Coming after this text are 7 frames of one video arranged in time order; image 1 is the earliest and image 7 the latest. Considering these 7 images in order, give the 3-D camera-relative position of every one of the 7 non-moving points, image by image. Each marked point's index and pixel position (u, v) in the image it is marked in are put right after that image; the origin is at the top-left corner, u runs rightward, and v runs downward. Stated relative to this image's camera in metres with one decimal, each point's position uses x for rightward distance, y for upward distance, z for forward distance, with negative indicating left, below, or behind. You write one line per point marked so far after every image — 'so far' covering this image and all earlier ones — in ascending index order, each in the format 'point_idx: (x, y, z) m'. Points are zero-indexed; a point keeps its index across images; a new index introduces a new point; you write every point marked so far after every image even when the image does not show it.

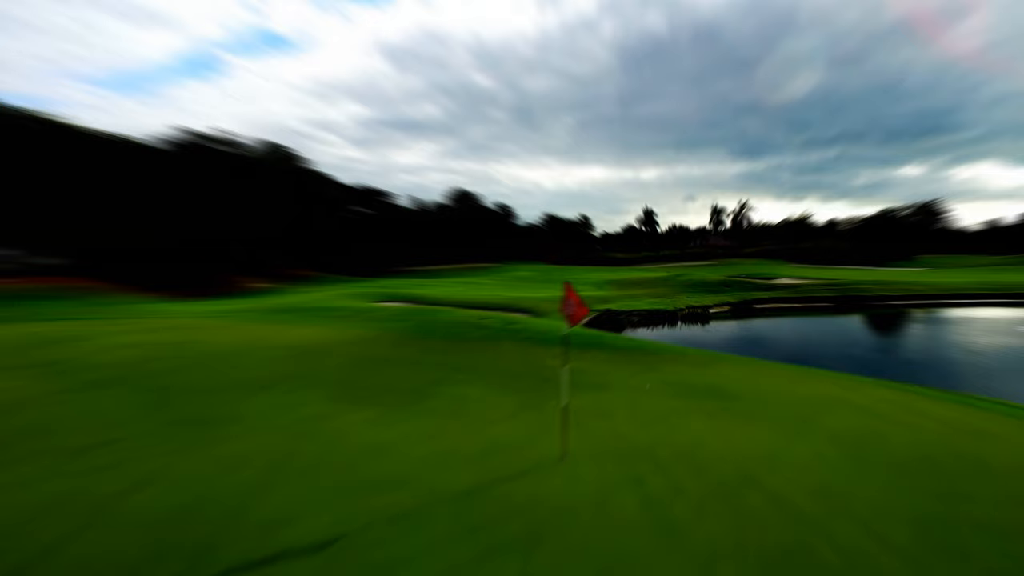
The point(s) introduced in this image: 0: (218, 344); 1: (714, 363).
0: (-8.0, -1.6, +17.6) m
1: (+5.1, -1.9, +16.4) m
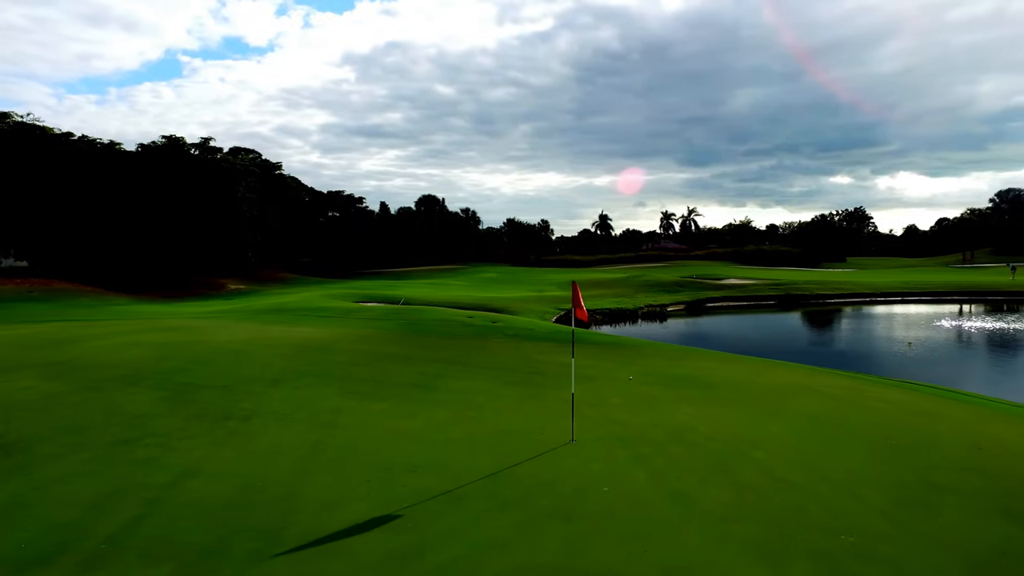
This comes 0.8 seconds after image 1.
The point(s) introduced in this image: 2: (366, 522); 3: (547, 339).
0: (-8.3, -1.6, +18.0) m
1: (+4.8, -1.9, +17.7) m
2: (-1.6, -2.5, +7.0) m
3: (+1.1, -1.5, +19.5) m
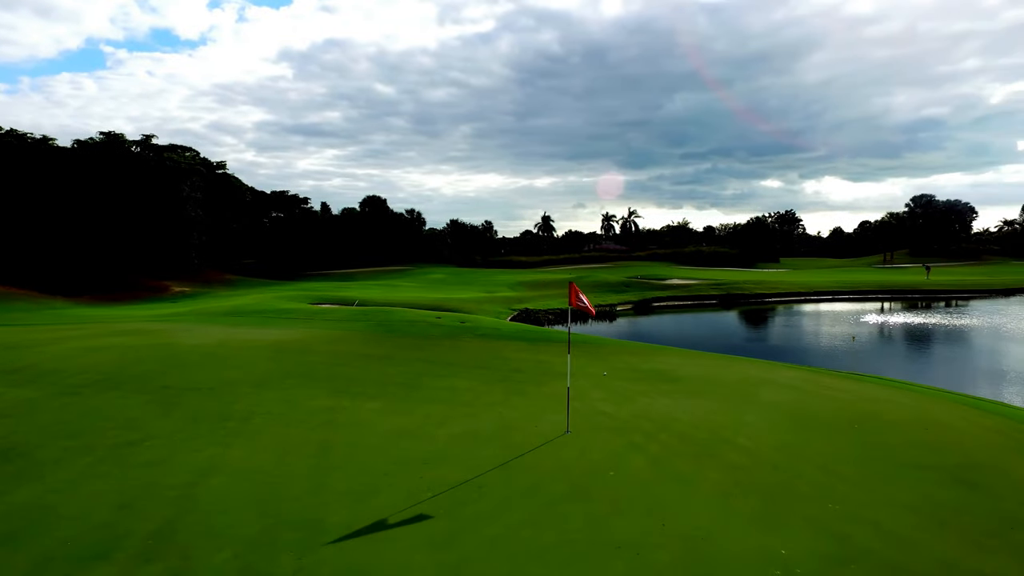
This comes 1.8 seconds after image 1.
0: (-9.0, -1.7, +17.8) m
1: (+4.1, -1.9, +18.7) m
2: (-1.3, -2.5, +7.4) m
3: (+0.1, -1.5, +20.1) m
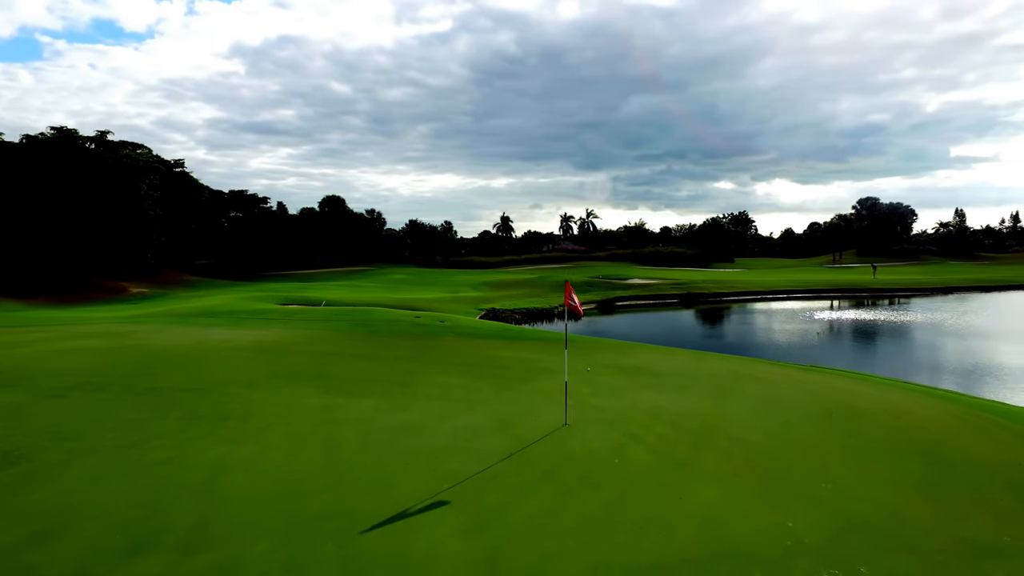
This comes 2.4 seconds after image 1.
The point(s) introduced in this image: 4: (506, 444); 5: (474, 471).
0: (-9.5, -1.7, +17.5) m
1: (+3.5, -1.8, +19.3) m
2: (-1.0, -2.5, +7.7) m
3: (-0.5, -1.5, +20.5) m
4: (-0.1, -2.4, +10.0) m
5: (-0.5, -2.4, +8.6) m
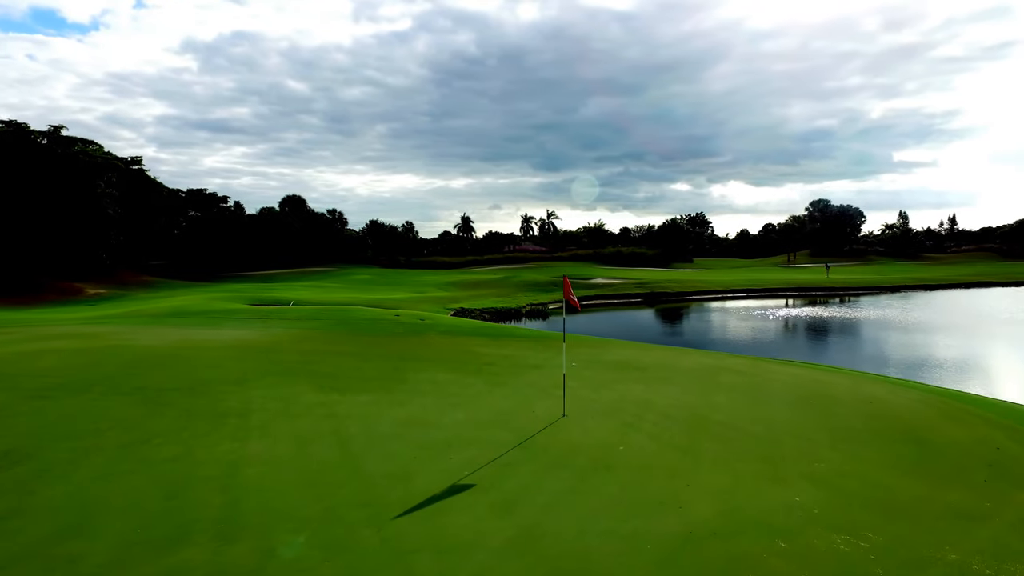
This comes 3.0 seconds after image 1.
0: (-9.9, -1.7, +17.2) m
1: (+3.0, -1.8, +19.9) m
2: (-0.8, -2.4, +8.0) m
3: (-1.1, -1.5, +20.8) m
4: (0.0, -2.3, +10.3) m
5: (-0.4, -2.4, +8.9) m
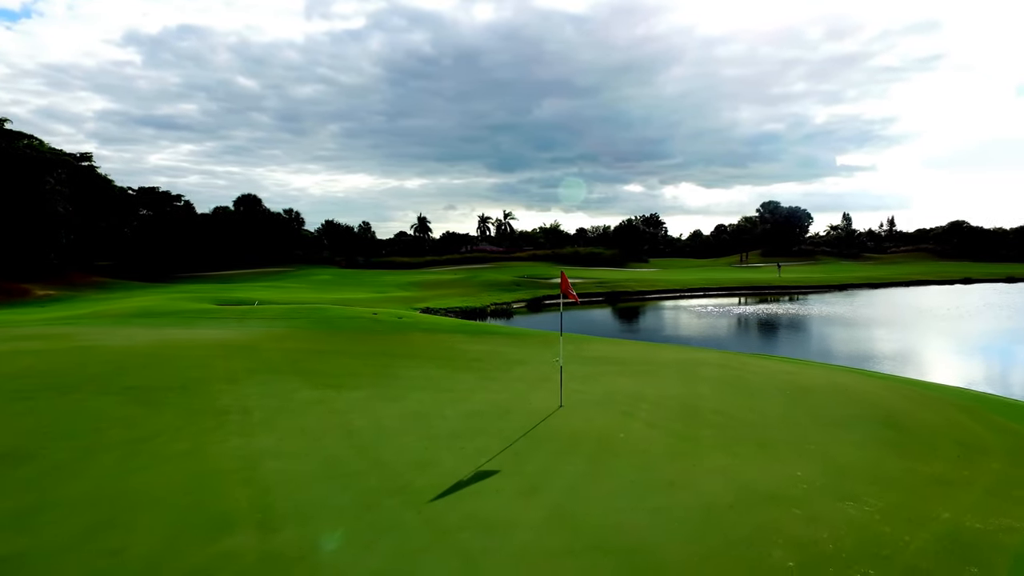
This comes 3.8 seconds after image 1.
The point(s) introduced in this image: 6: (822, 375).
0: (-10.3, -1.6, +16.9) m
1: (+2.3, -1.7, +20.4) m
2: (-0.6, -2.3, +8.3) m
3: (-1.8, -1.4, +21.0) m
4: (+0.1, -2.3, +10.7) m
5: (-0.2, -2.3, +9.3) m
6: (+7.2, -2.0, +15.2) m
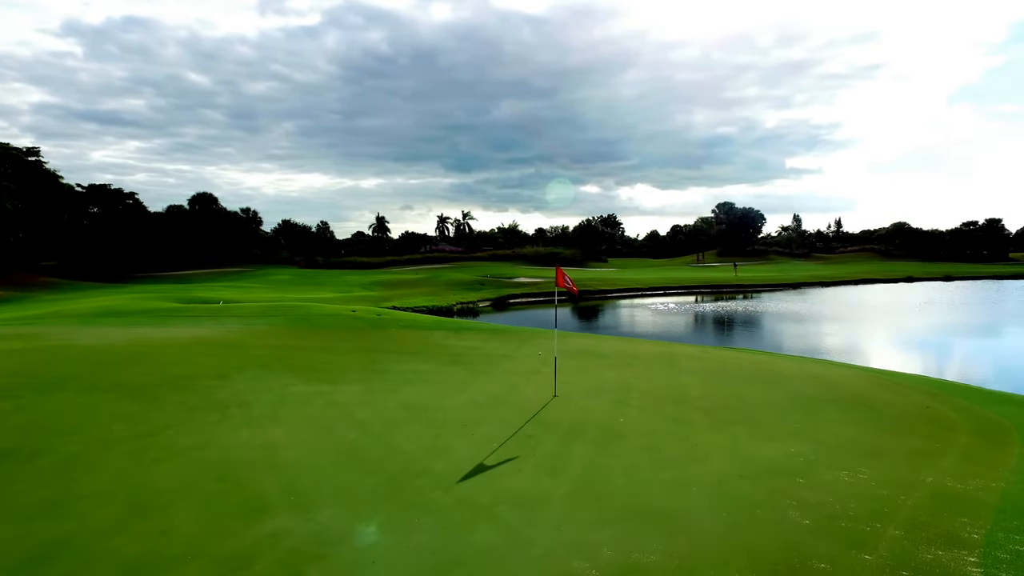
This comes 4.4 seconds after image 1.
0: (-10.7, -1.6, +16.6) m
1: (+1.7, -1.6, +21.0) m
2: (-0.4, -2.2, +8.7) m
3: (-2.5, -1.3, +21.3) m
4: (+0.1, -2.1, +11.1) m
5: (-0.1, -2.2, +9.7) m
6: (+6.9, -1.9, +16.1) m
